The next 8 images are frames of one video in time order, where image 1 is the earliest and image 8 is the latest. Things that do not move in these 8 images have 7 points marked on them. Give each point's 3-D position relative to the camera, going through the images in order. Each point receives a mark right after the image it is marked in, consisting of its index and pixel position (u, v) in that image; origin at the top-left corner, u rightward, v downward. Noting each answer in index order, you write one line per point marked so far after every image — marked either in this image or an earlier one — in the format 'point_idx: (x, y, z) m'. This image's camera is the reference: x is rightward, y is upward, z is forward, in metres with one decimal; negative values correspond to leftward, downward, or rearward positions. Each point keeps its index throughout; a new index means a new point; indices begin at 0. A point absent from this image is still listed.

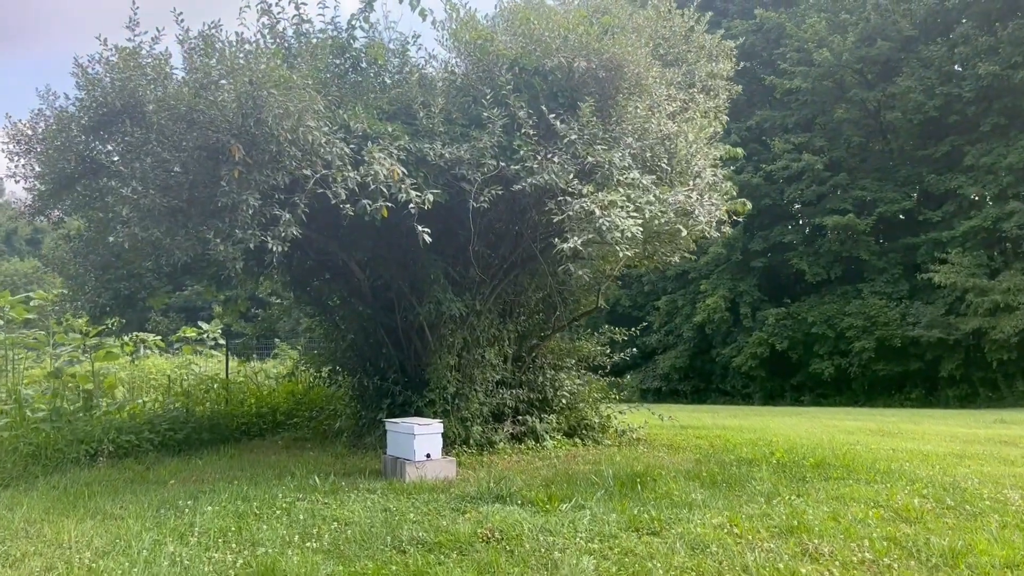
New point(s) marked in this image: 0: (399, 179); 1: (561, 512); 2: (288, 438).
0: (-0.8, +0.8, +6.1) m
1: (+0.3, -1.4, +5.3) m
2: (-2.4, -1.6, +9.3) m
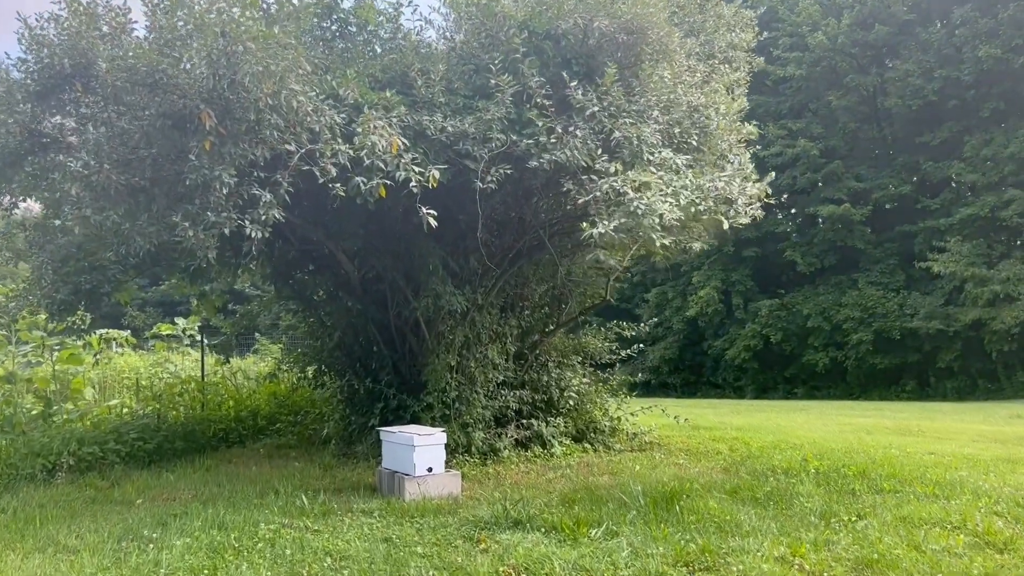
0: (-0.7, +0.8, +5.3) m
1: (+0.4, -1.3, +4.6) m
2: (-2.4, -1.6, +8.5) m
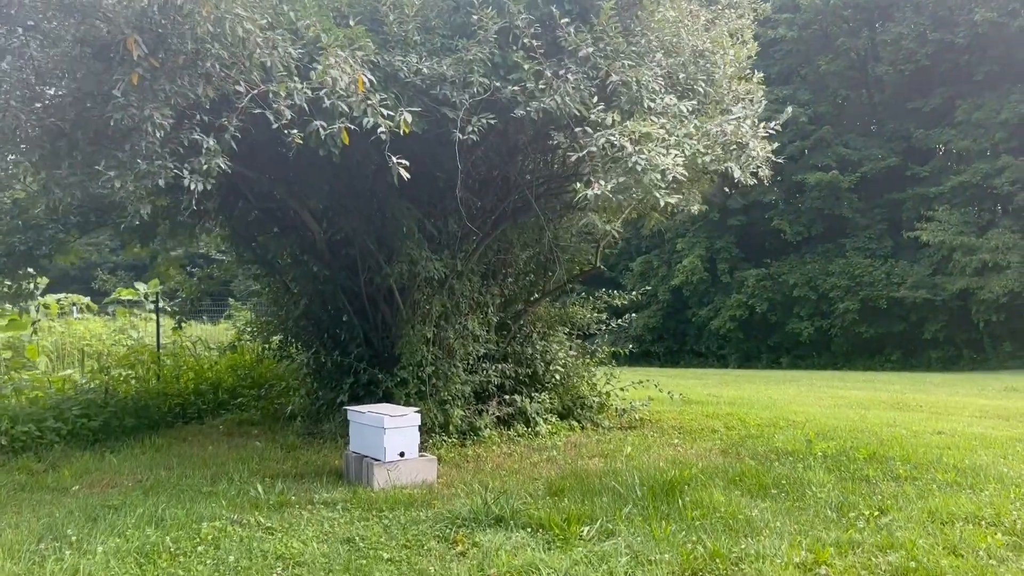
0: (-0.8, +1.0, +4.6) m
1: (+0.3, -1.2, +4.0) m
2: (-2.5, -1.2, +7.8) m
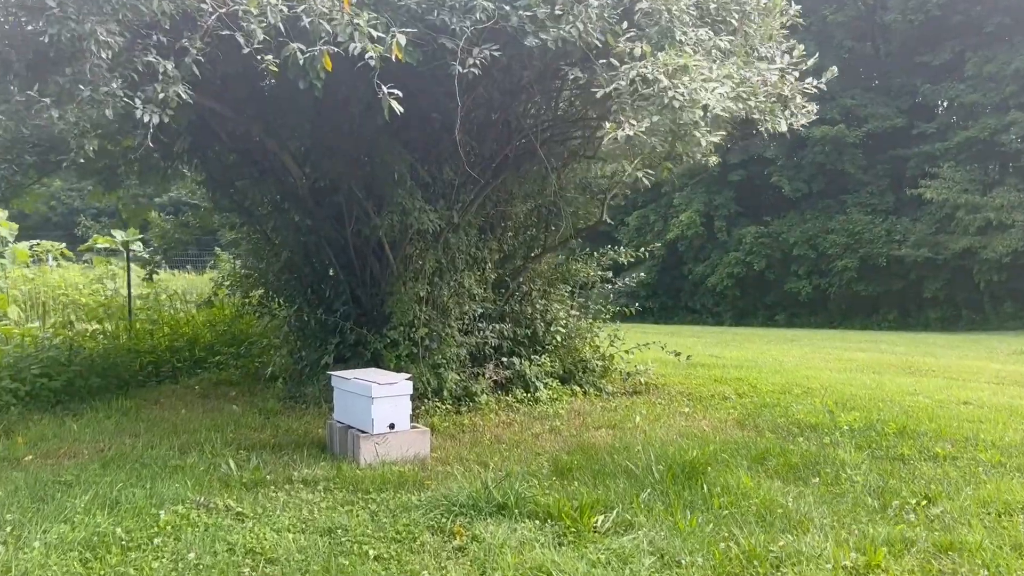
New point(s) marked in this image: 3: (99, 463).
0: (-0.7, +1.2, +4.0) m
1: (+0.4, -1.0, +3.5) m
2: (-2.6, -0.8, +7.3) m
3: (-2.2, -0.9, +4.7) m
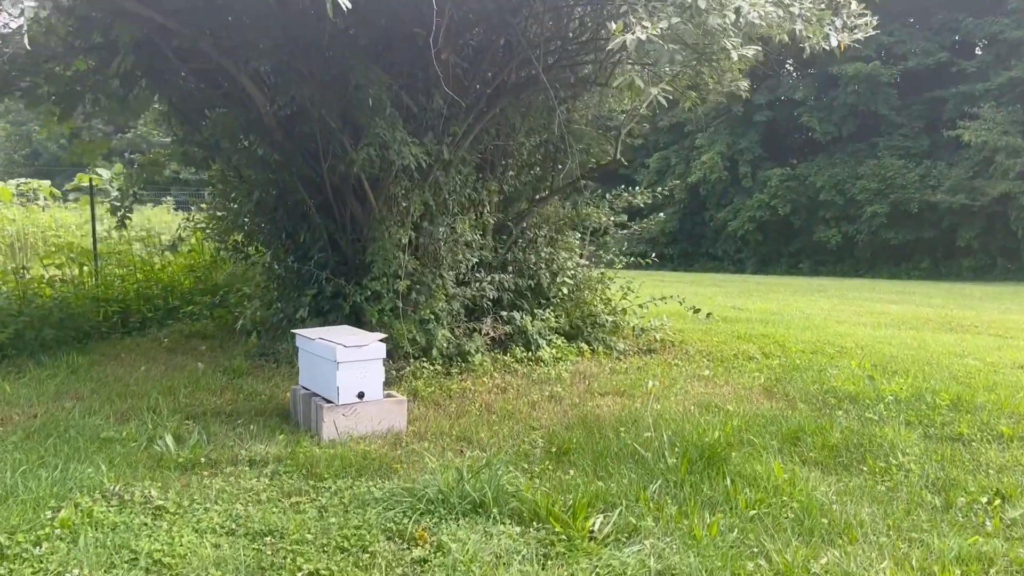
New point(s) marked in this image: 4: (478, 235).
0: (-0.8, +1.4, +3.1) m
1: (+0.3, -0.9, +2.8) m
2: (-2.6, -0.4, +6.6) m
3: (-2.3, -0.7, +4.1) m
4: (-0.2, +0.4, +6.4) m
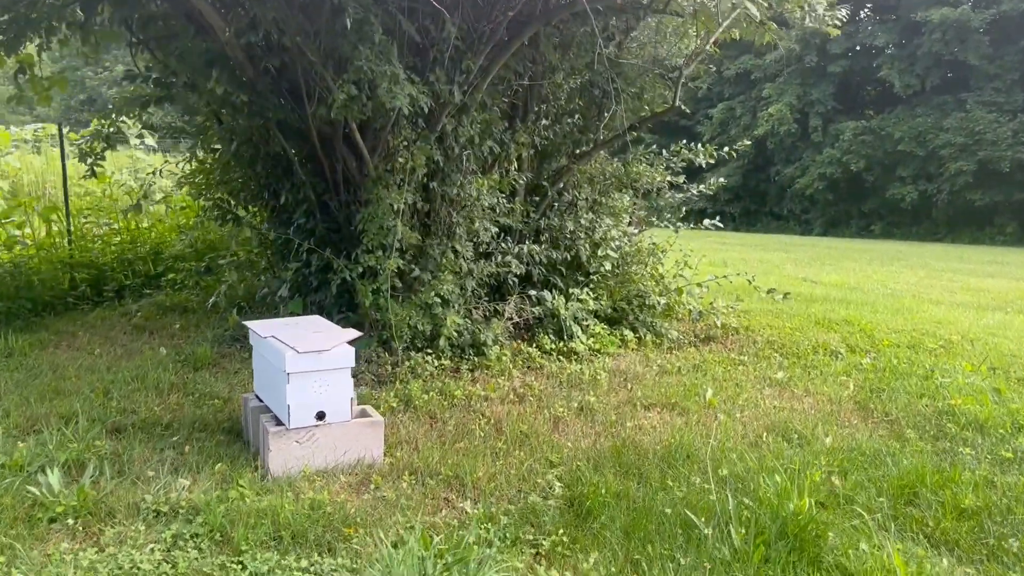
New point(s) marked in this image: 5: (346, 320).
0: (-0.8, +1.4, +2.0) m
1: (+0.2, -0.9, +1.7) m
2: (-2.4, -0.1, +5.7) m
3: (-2.3, -0.6, +3.1) m
4: (-0.1, +0.5, +5.2) m
5: (-0.9, -0.2, +4.7) m
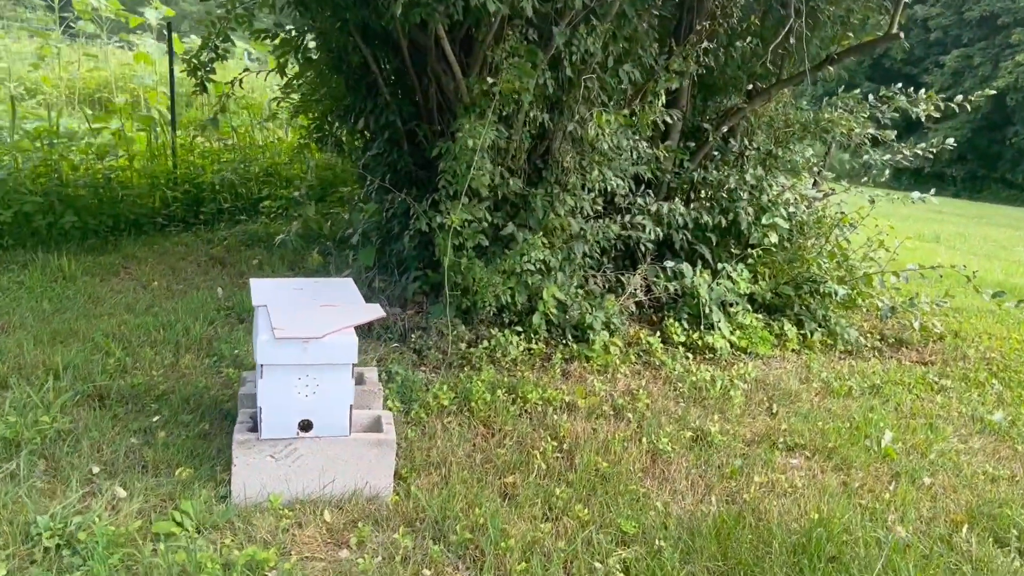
0: (-0.7, +1.5, +1.0) m
1: (0.0, -1.0, +0.7) m
2: (-1.6, +0.3, +5.1) m
3: (-2.1, -0.3, +2.6) m
4: (+0.6, +0.7, +4.1) m
5: (-0.4, 0.0, +3.8) m
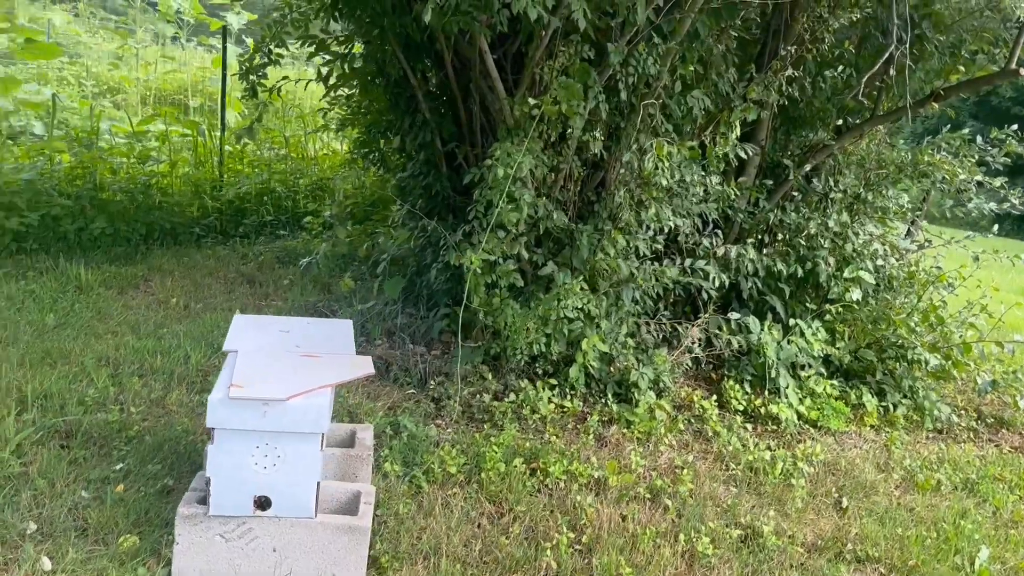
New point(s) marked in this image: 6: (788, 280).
0: (-0.7, +1.4, +0.7) m
1: (-0.2, -1.1, +0.3) m
2: (-1.3, +0.2, +4.8) m
3: (-2.1, -0.3, +2.4) m
4: (+0.8, +0.5, +3.6) m
5: (-0.2, -0.1, +3.4) m
6: (+1.2, 0.0, +3.9) m
